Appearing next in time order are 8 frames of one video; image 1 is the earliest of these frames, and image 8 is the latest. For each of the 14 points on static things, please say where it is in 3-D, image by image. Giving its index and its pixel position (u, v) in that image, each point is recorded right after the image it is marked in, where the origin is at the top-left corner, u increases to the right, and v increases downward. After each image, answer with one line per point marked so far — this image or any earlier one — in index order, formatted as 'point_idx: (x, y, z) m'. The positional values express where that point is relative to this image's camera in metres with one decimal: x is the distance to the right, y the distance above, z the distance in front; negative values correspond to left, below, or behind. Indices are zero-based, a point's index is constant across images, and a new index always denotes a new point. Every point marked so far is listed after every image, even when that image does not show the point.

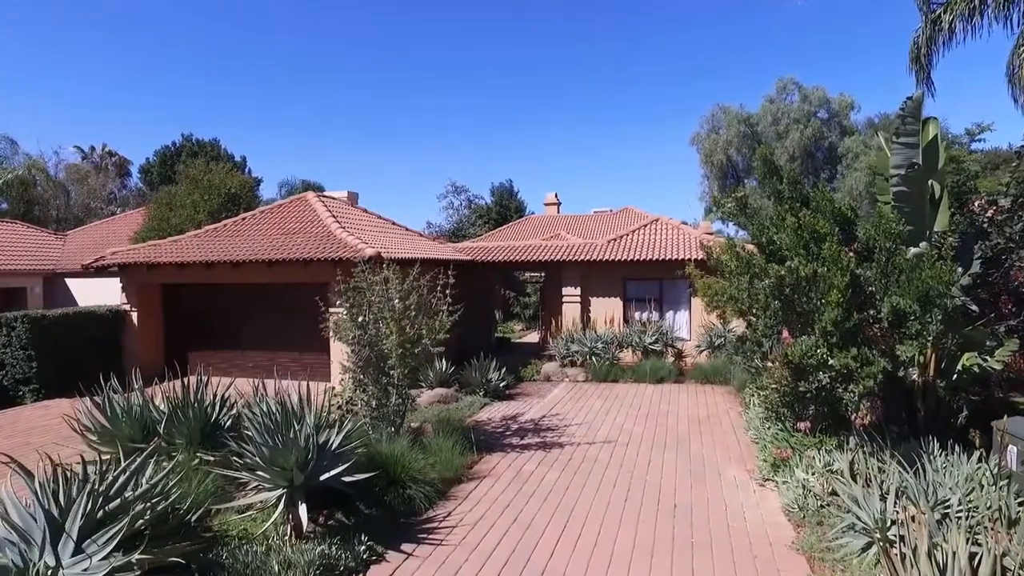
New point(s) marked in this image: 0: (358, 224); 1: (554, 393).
0: (-4.2, +1.7, +17.5) m
1: (+0.9, -2.3, +14.0) m
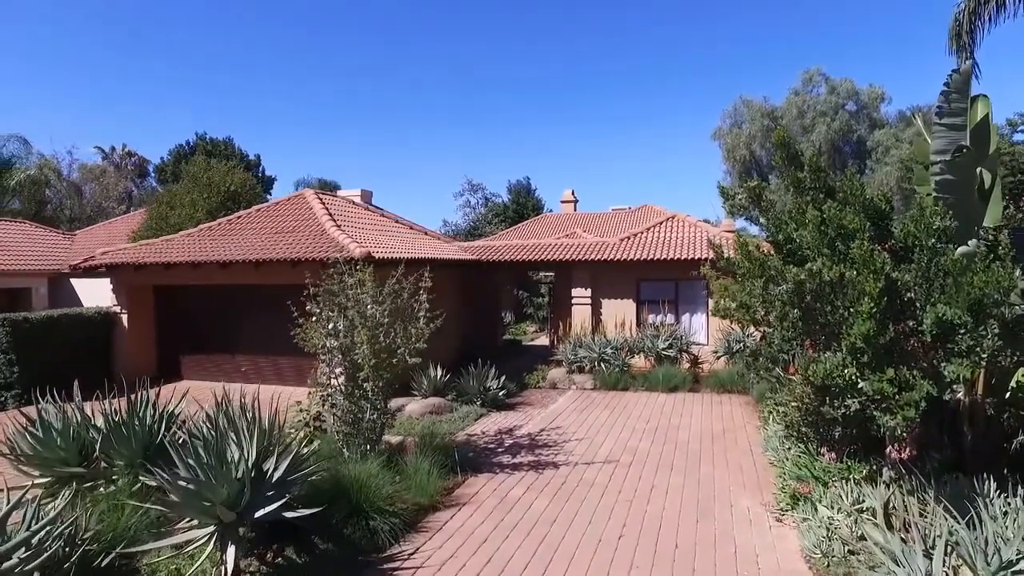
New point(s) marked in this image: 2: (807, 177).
0: (-4.0, +1.7, +16.8) m
1: (+0.9, -2.3, +13.1) m
2: (+3.0, +1.1, +6.6) m
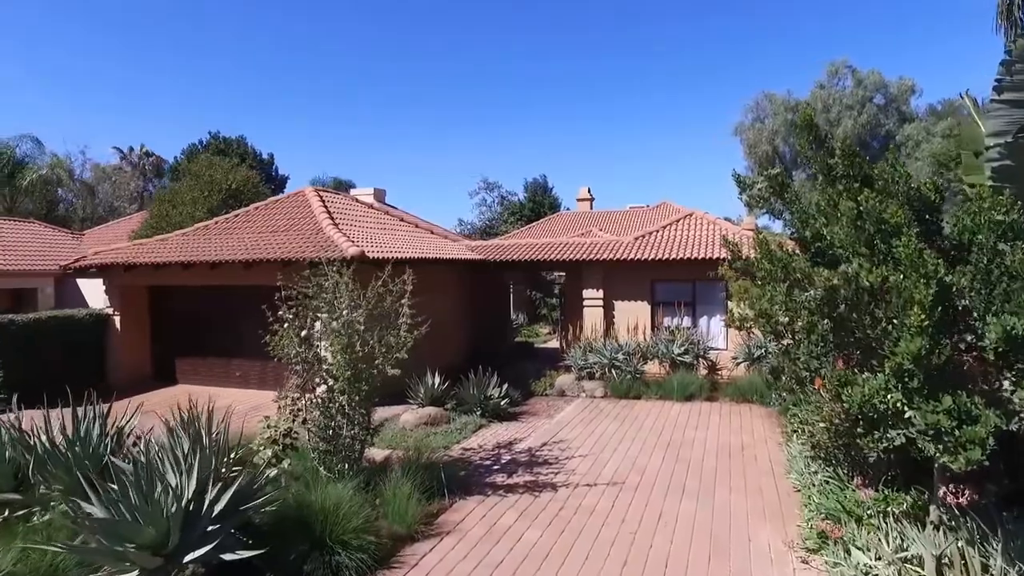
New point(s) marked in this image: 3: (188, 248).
0: (-3.9, +1.7, +16.1) m
1: (+1.0, -2.4, +12.3) m
2: (+2.9, +1.1, +5.7) m
3: (-7.1, +0.9, +14.3) m
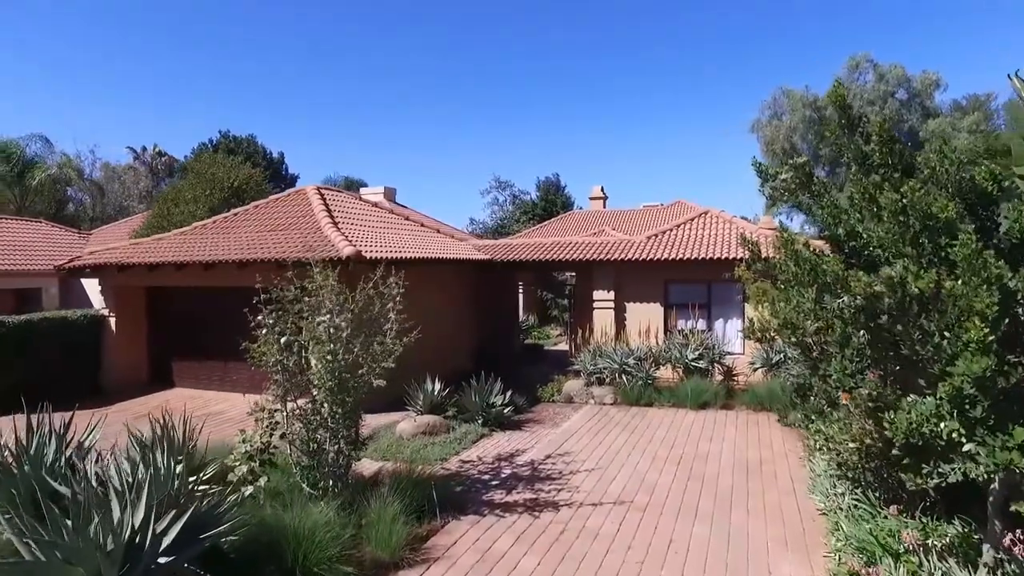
0: (-3.7, +1.7, +15.6) m
1: (+1.1, -2.4, +11.7) m
2: (+2.8, +1.1, +5.0) m
3: (-7.0, +0.9, +13.8) m
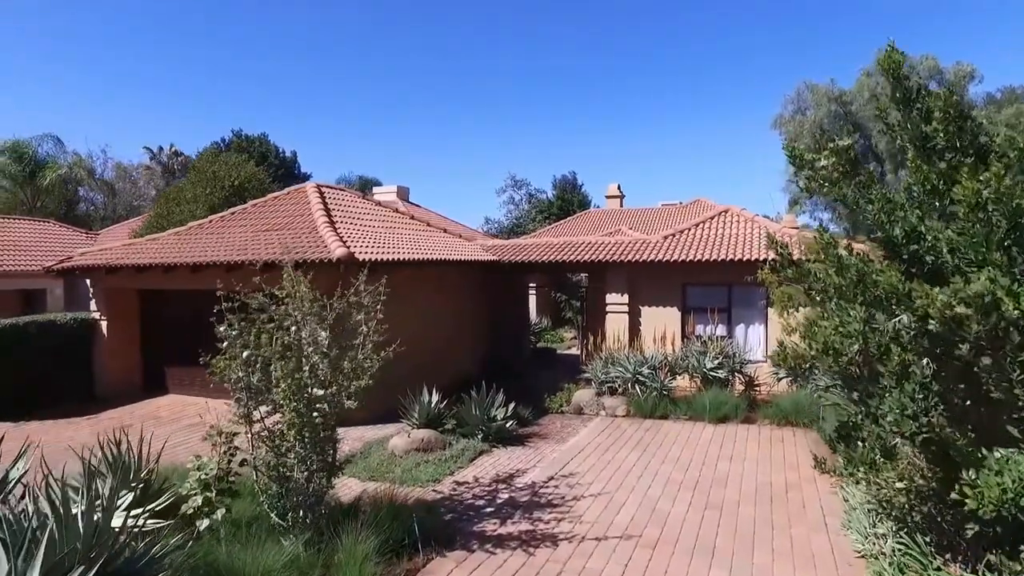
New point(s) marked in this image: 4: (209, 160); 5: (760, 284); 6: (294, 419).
0: (-3.5, +1.6, +14.9) m
1: (+1.1, -2.5, +10.8) m
2: (+2.7, +1.0, +4.1) m
3: (-6.9, +0.8, +13.2) m
4: (-9.2, +3.9, +19.7) m
5: (+5.5, +0.1, +14.3) m
6: (-2.0, -1.2, +6.0) m
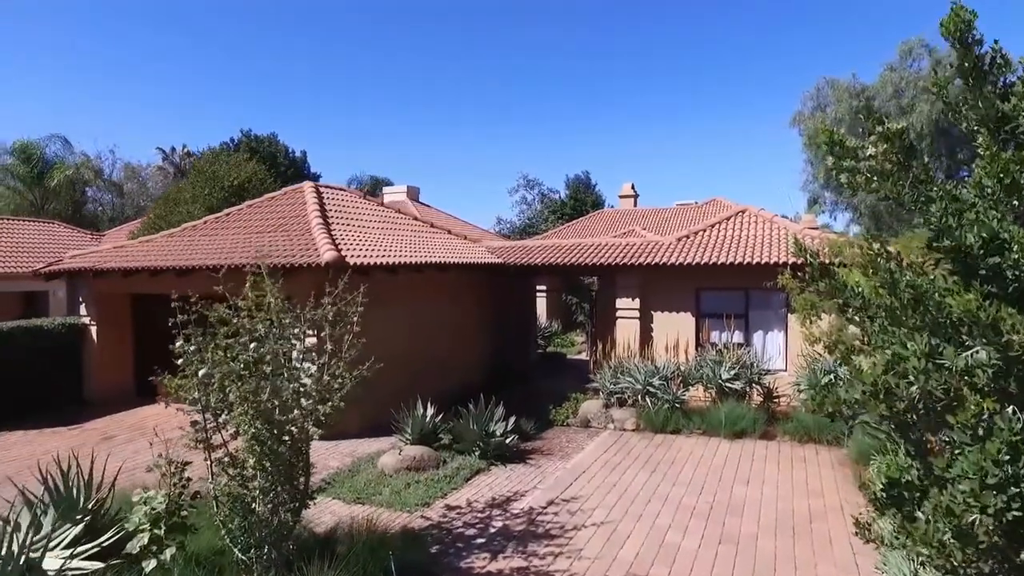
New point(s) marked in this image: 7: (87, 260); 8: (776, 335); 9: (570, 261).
0: (-3.4, +1.5, +14.2) m
1: (+1.1, -2.5, +10.1) m
2: (+2.5, +0.9, +3.4) m
3: (-6.8, +0.7, +12.7) m
4: (-9.0, +3.8, +19.3) m
5: (+5.6, 0.0, +13.4) m
6: (-2.1, -1.3, +5.3) m
7: (-8.8, +0.6, +13.4) m
8: (+5.6, -1.0, +13.6) m
9: (+1.4, +0.6, +15.1) m
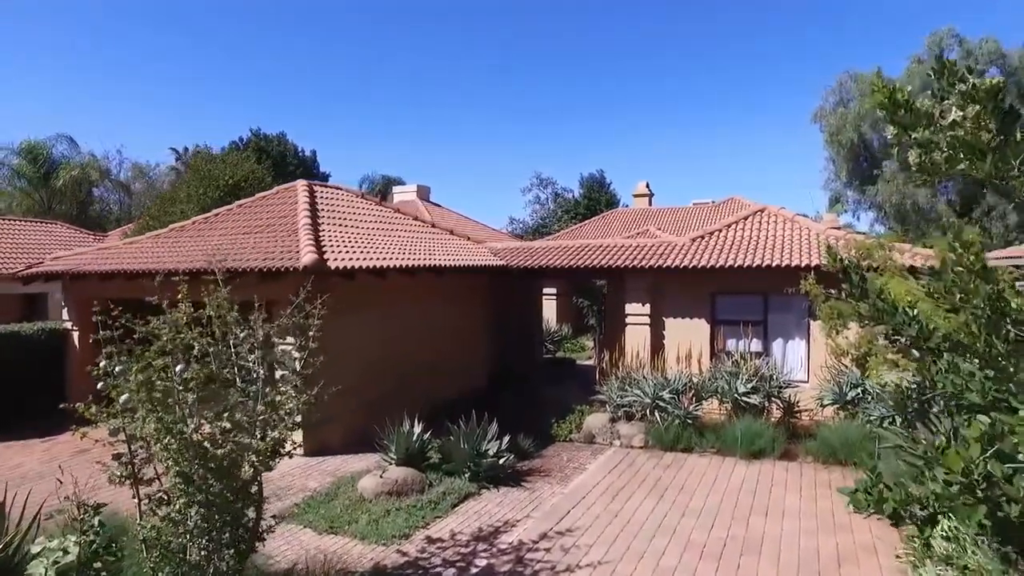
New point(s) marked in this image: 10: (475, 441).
0: (-3.4, +1.4, +13.5) m
1: (+1.1, -2.6, +9.3) m
2: (+2.3, +0.8, +2.5) m
3: (-6.8, +0.6, +12.0) m
4: (-8.8, +3.7, +18.7) m
5: (+5.6, -0.1, +12.5) m
6: (-2.3, -1.4, +4.6) m
7: (-8.7, +0.5, +12.8) m
8: (+5.6, -1.1, +12.7) m
9: (+1.4, +0.5, +14.2) m
10: (-0.5, -2.1, +9.0) m
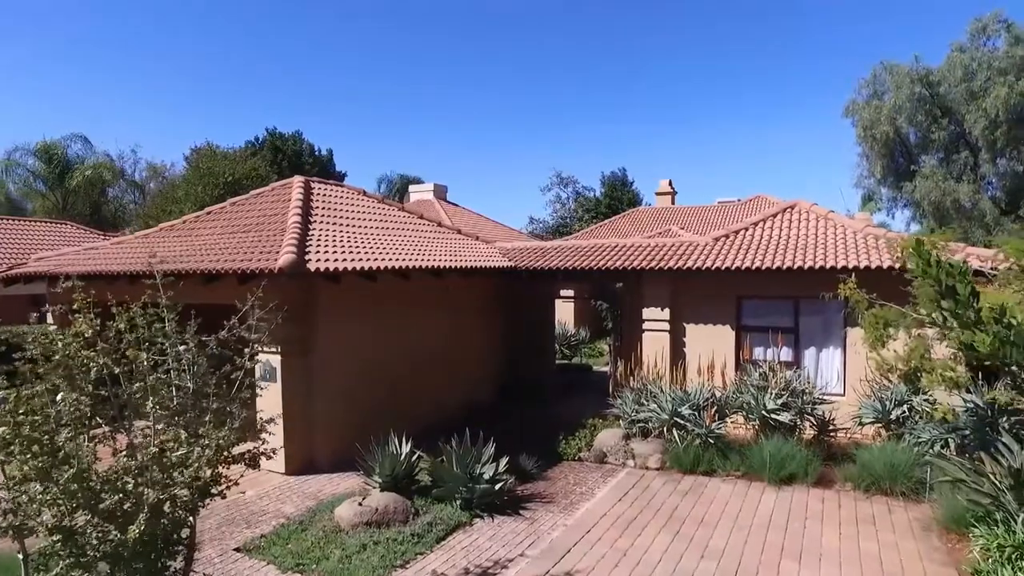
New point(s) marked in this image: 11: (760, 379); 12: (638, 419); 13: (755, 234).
0: (-3.2, +1.4, +12.7) m
1: (+1.0, -2.7, +8.3) m
2: (+2.0, +0.7, +1.5) m
3: (-6.7, +0.6, +11.3) m
4: (-8.5, +3.7, +18.0) m
5: (+5.7, -0.2, +11.3) m
6: (-2.5, -1.4, +3.7) m
7: (-8.6, +0.5, +12.1) m
8: (+5.7, -1.1, +11.5) m
9: (+1.6, +0.5, +13.2) m
10: (-0.5, -2.1, +8.0) m
11: (+4.0, -1.4, +10.4) m
12: (+2.0, -2.0, +10.2) m
13: (+5.0, +1.1, +13.1) m
